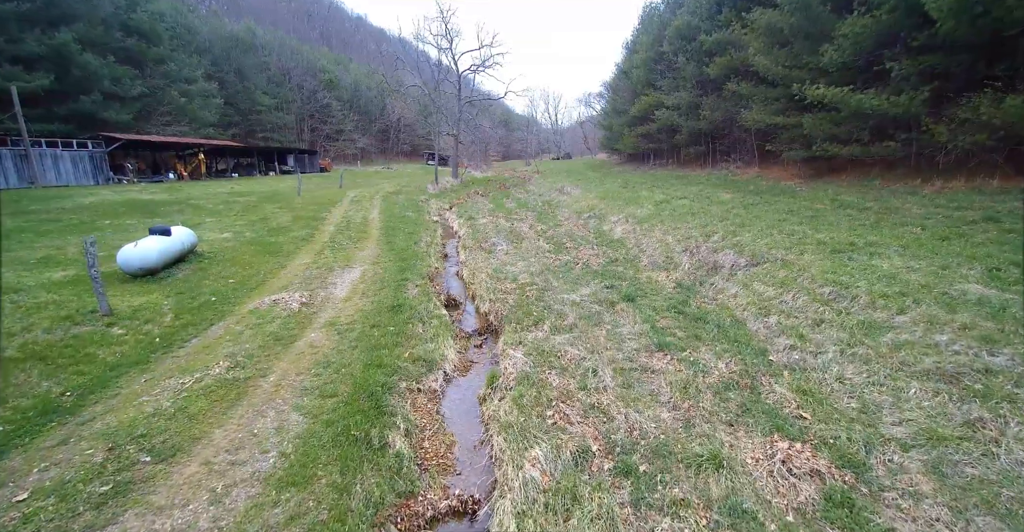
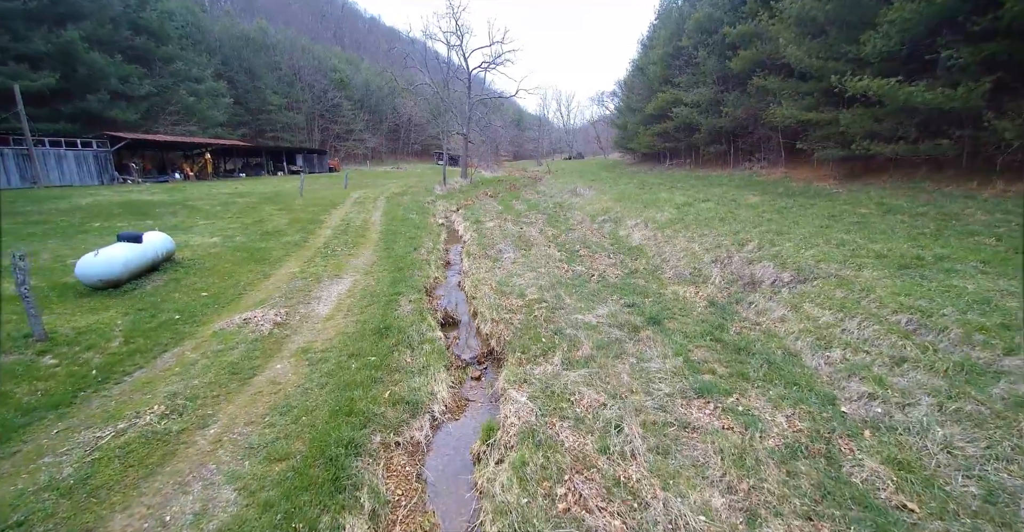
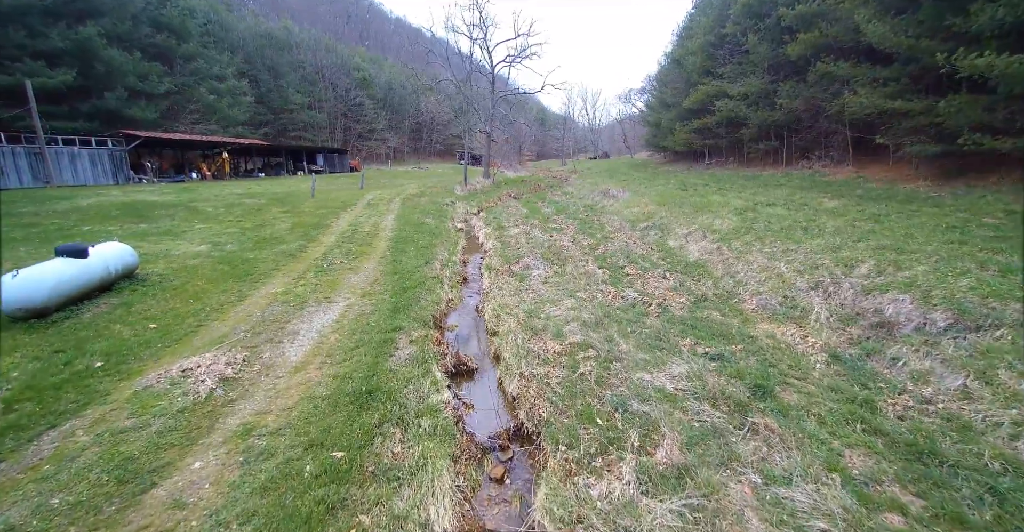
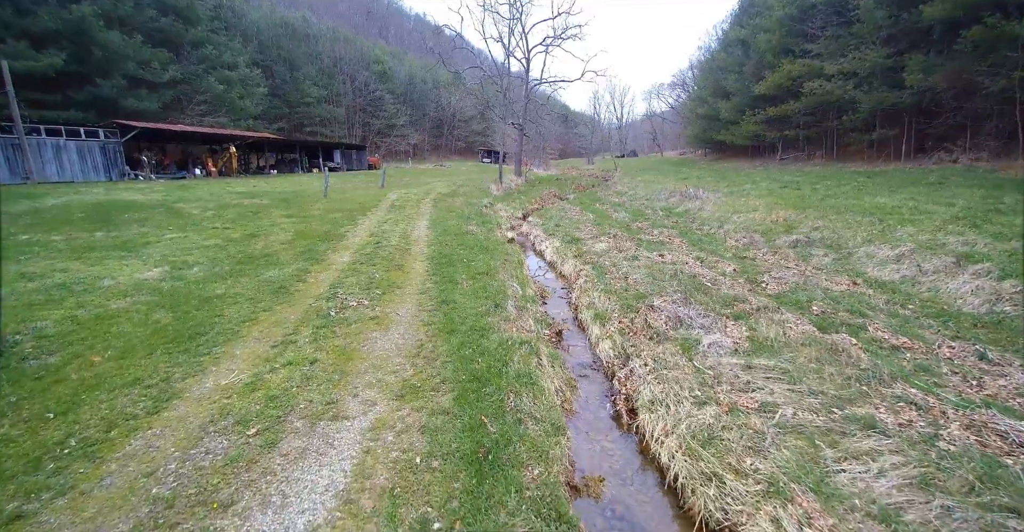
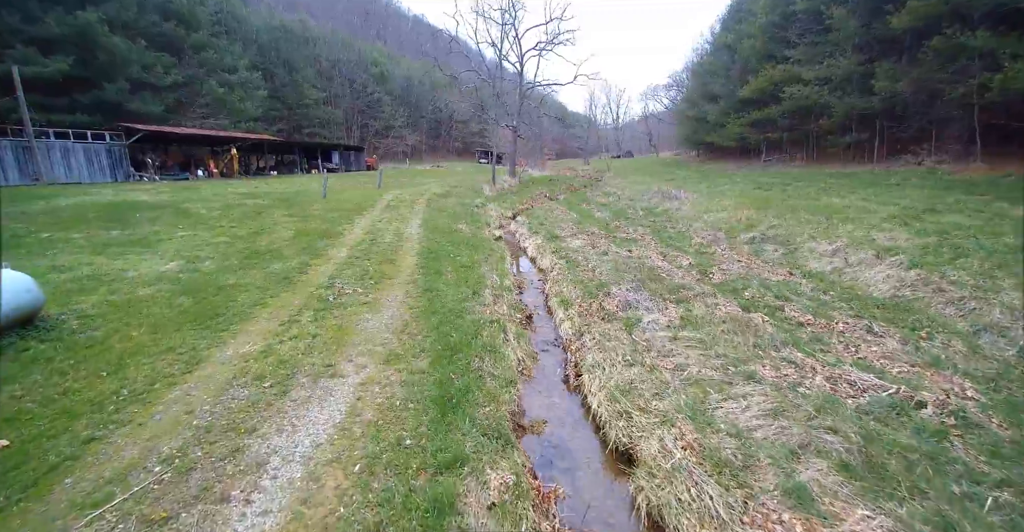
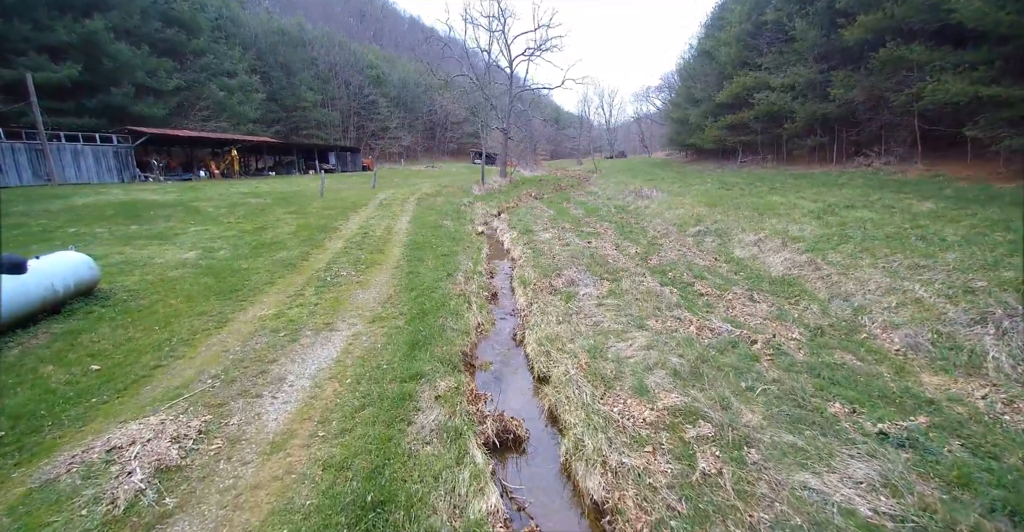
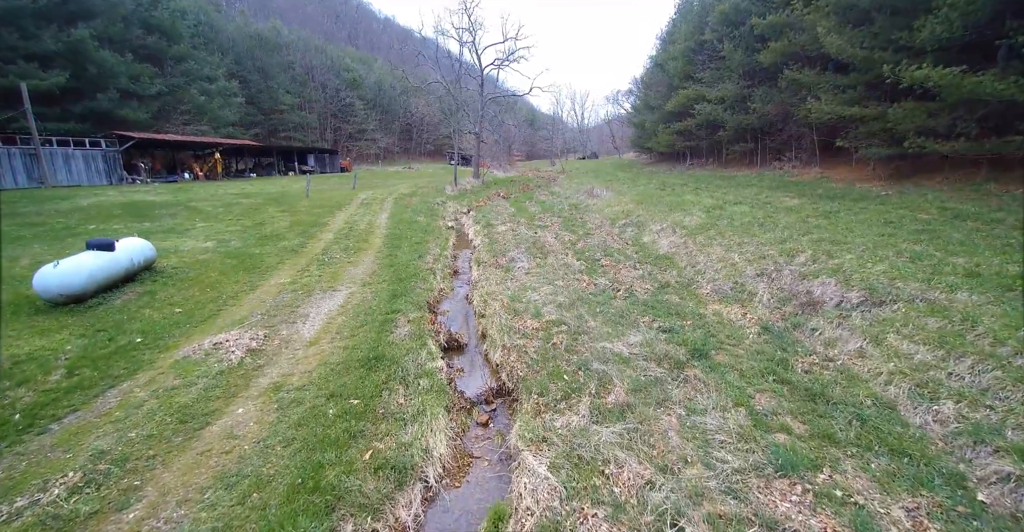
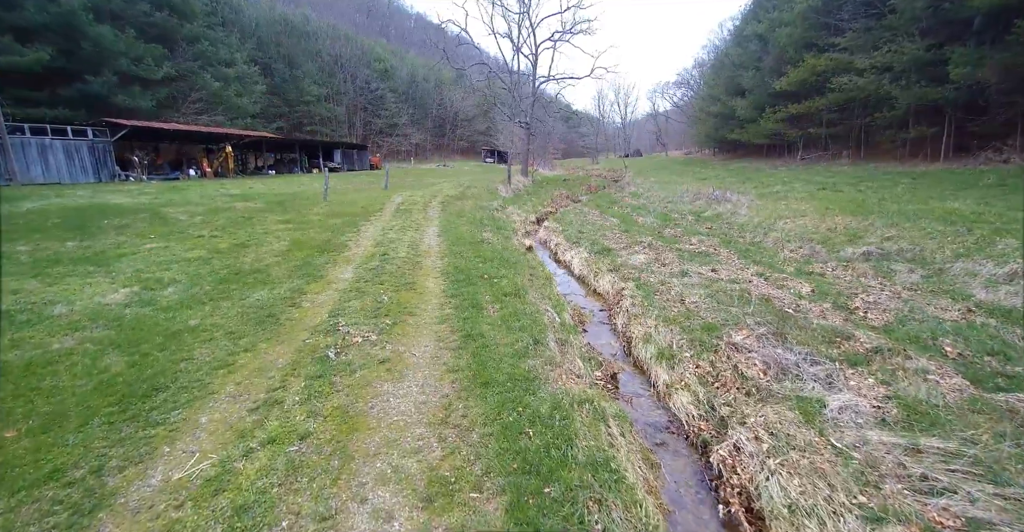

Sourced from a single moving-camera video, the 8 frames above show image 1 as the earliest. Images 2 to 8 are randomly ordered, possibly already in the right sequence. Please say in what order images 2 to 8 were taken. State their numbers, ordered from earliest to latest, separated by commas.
2, 7, 3, 6, 5, 4, 8
